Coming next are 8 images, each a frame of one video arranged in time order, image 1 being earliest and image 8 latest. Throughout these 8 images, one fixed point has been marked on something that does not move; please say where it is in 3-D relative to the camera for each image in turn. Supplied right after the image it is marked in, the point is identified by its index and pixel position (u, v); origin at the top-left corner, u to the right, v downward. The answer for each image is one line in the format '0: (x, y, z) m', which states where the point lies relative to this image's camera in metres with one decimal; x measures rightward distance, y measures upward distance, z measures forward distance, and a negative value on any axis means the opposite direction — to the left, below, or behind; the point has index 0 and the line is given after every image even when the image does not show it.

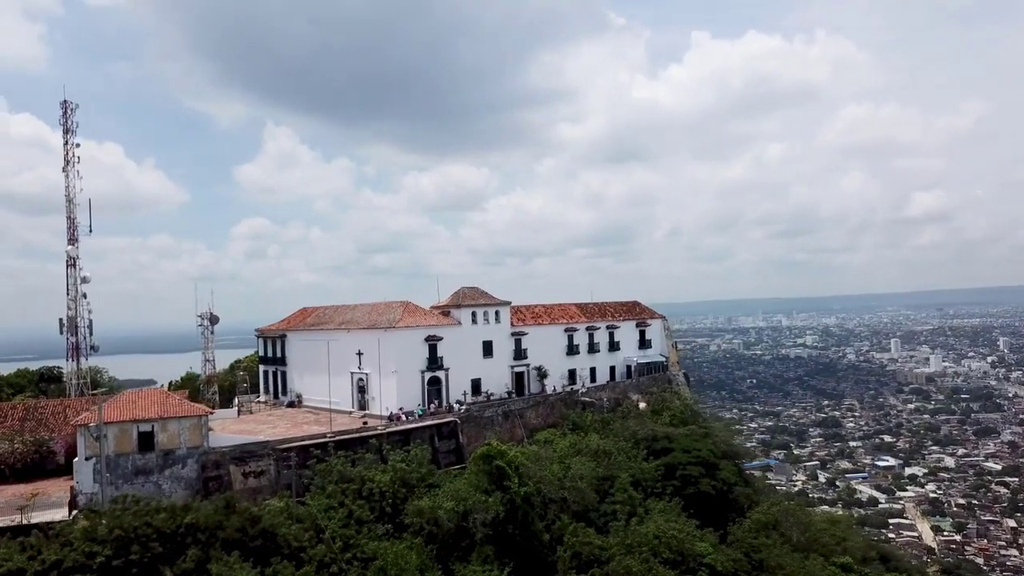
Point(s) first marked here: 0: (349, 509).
0: (-4.0, -5.4, +19.9) m
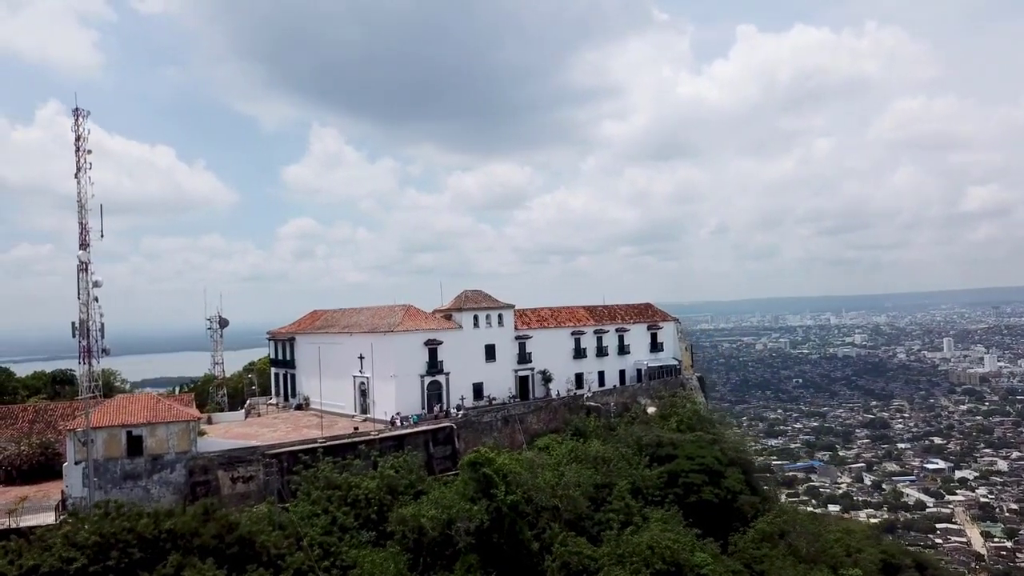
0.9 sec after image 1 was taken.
0: (-4.3, -5.5, +19.8) m
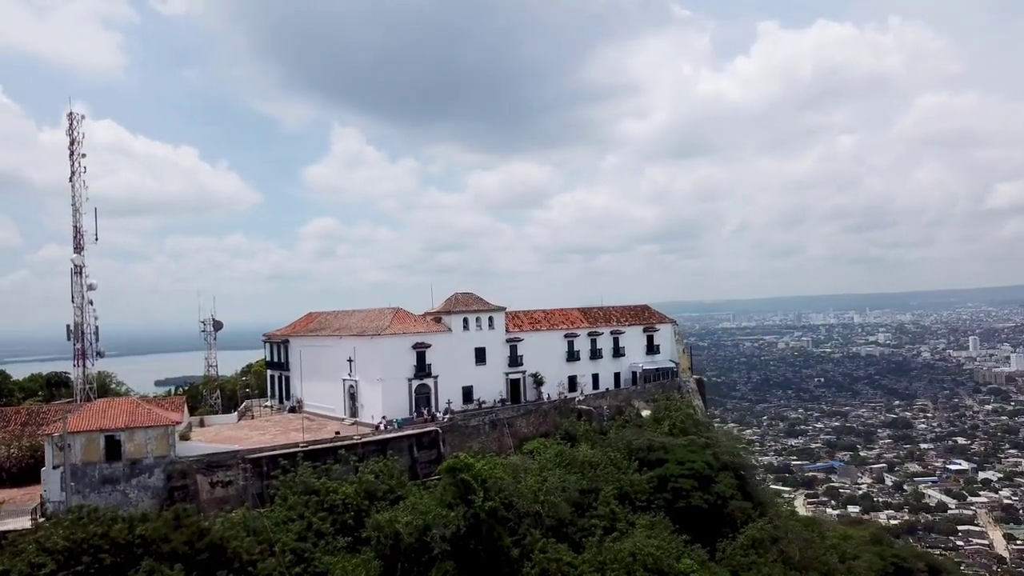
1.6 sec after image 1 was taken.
0: (-4.9, -5.6, +19.7) m
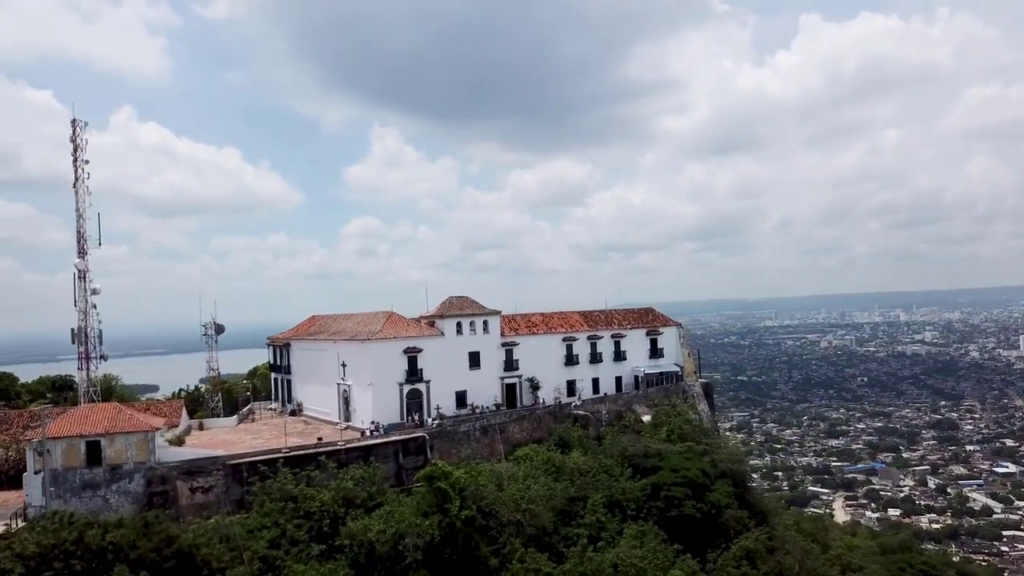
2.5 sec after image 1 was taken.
0: (-5.5, -5.8, +19.7) m
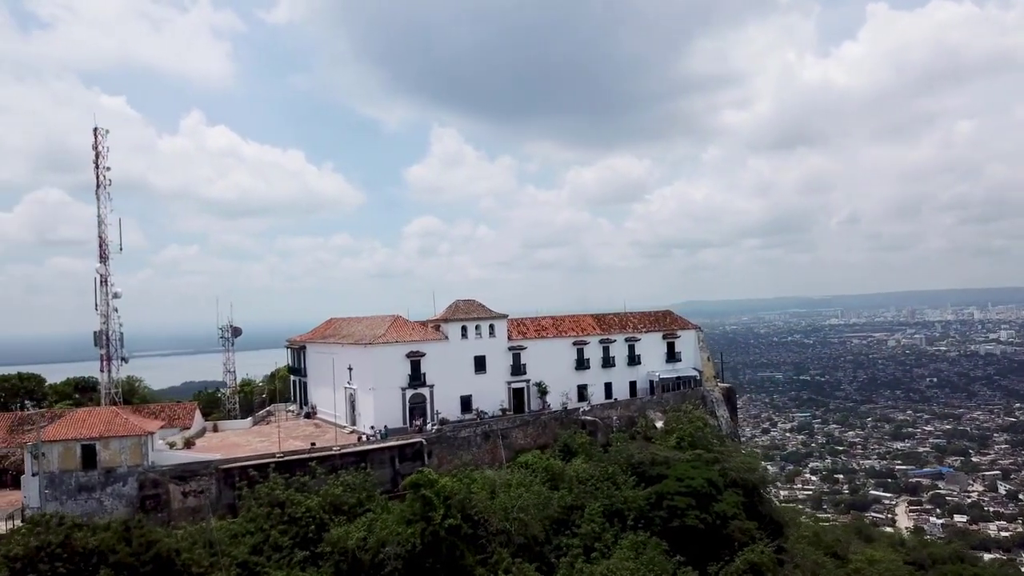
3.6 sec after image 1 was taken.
0: (-5.9, -5.9, +19.7) m
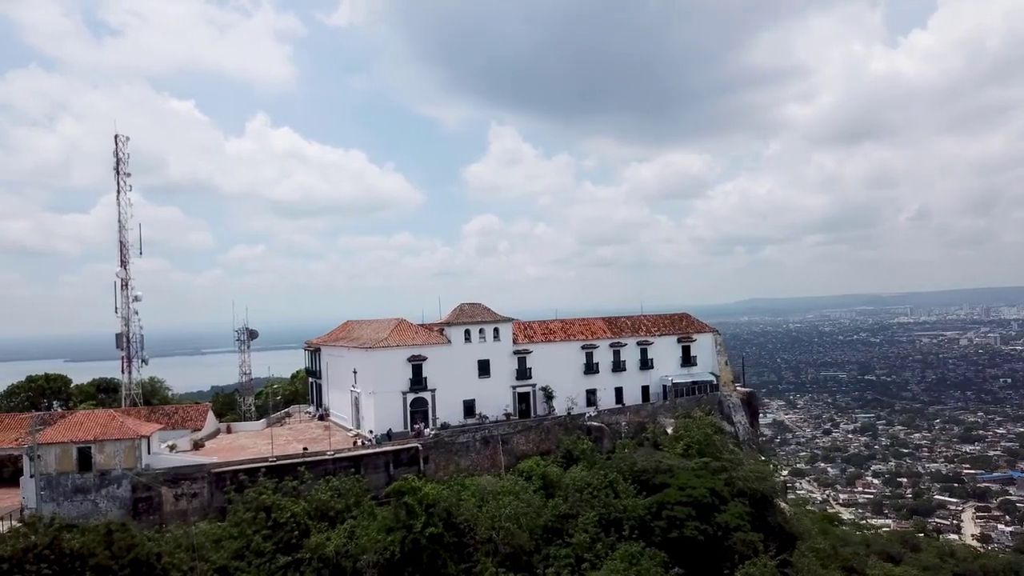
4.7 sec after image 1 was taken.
0: (-6.3, -6.1, +19.8) m
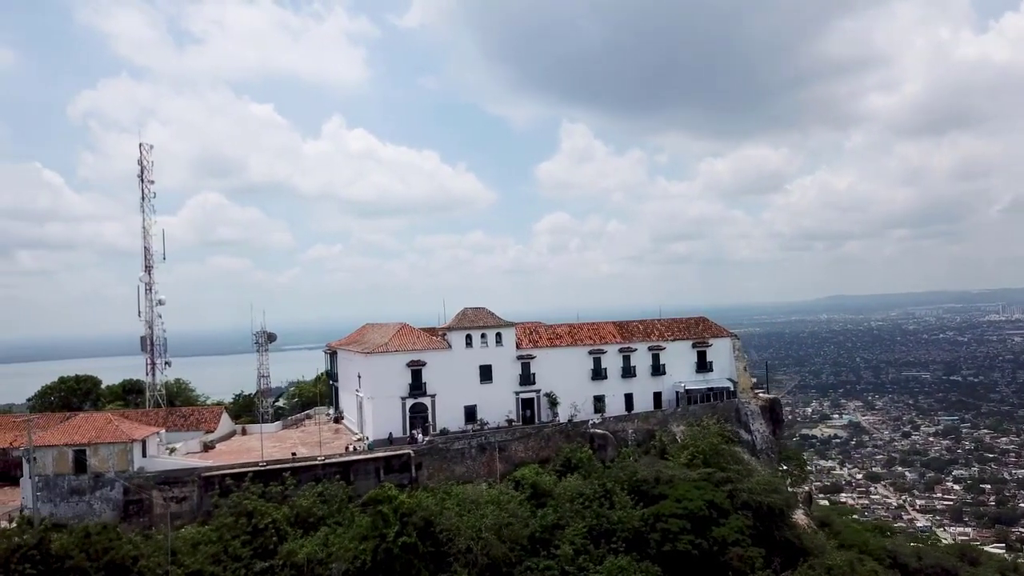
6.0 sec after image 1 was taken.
0: (-6.9, -6.3, +20.0) m
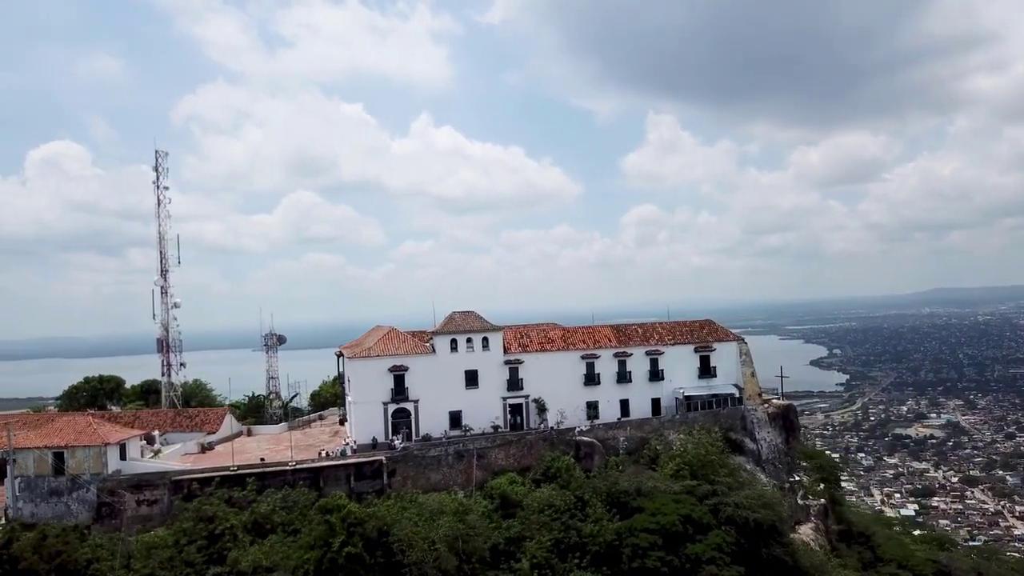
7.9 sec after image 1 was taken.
0: (-8.1, -6.5, +20.3) m
